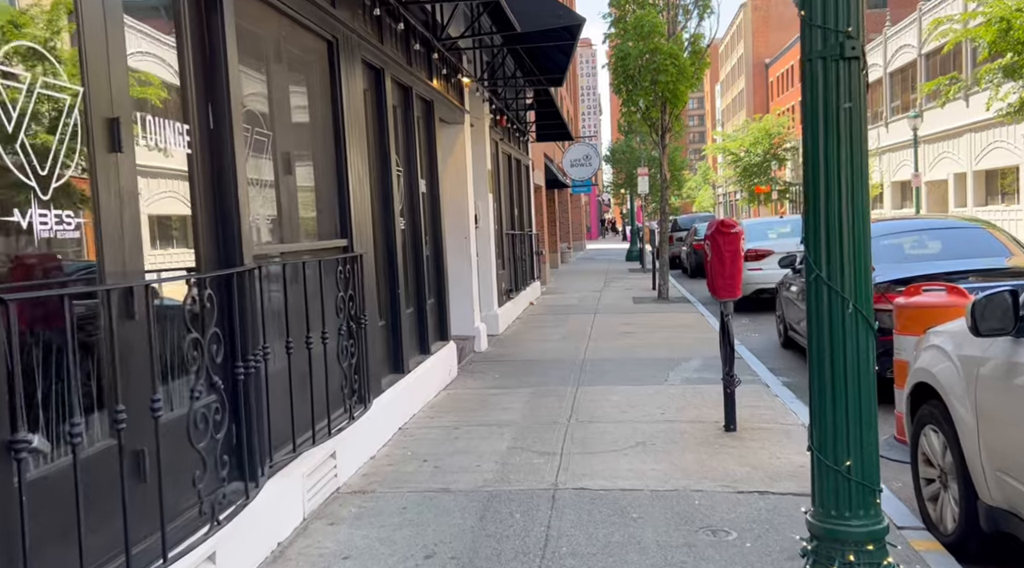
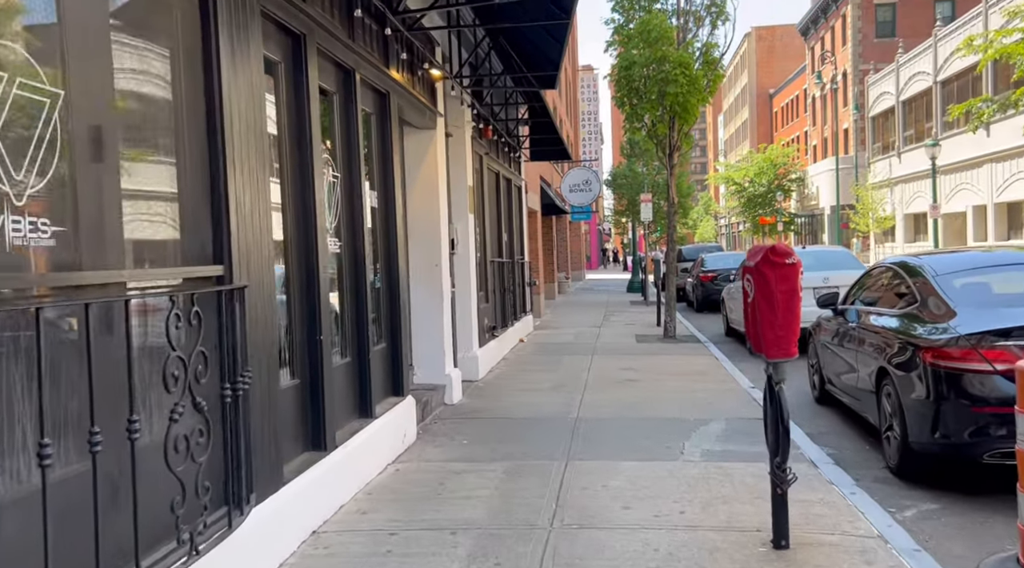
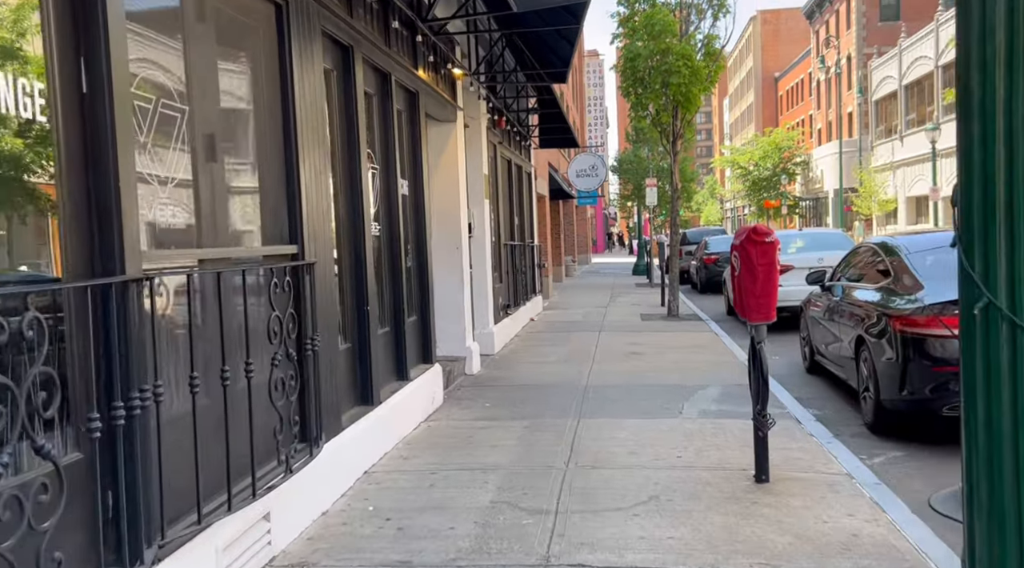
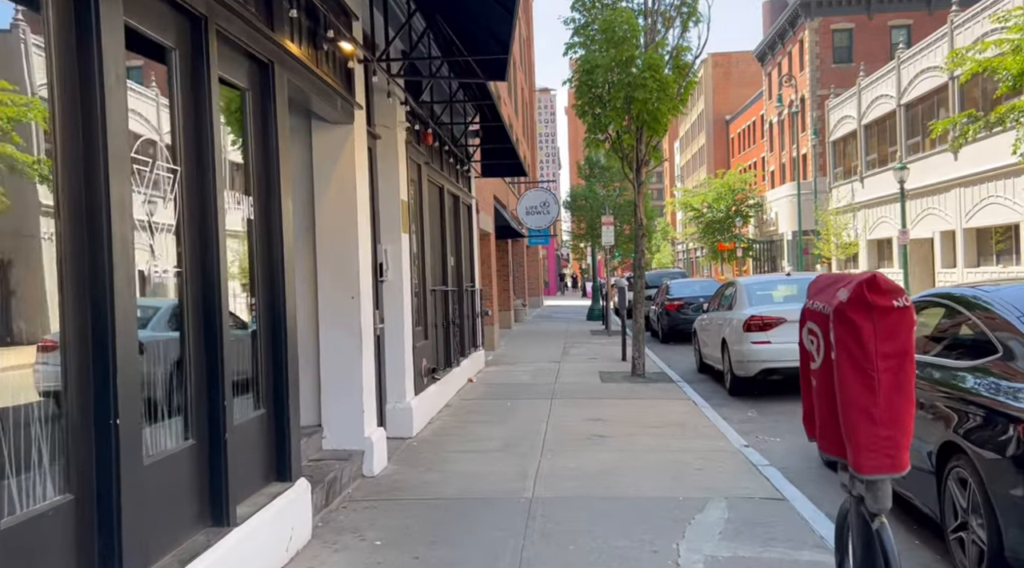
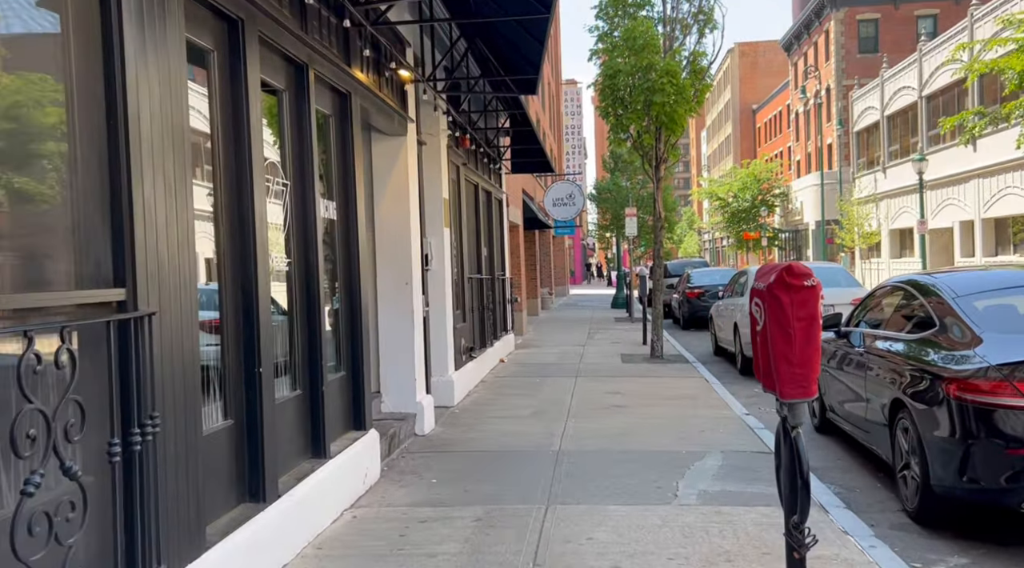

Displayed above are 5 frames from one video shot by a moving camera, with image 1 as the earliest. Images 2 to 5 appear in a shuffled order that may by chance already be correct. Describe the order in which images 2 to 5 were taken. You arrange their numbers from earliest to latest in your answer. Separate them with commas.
3, 2, 5, 4
